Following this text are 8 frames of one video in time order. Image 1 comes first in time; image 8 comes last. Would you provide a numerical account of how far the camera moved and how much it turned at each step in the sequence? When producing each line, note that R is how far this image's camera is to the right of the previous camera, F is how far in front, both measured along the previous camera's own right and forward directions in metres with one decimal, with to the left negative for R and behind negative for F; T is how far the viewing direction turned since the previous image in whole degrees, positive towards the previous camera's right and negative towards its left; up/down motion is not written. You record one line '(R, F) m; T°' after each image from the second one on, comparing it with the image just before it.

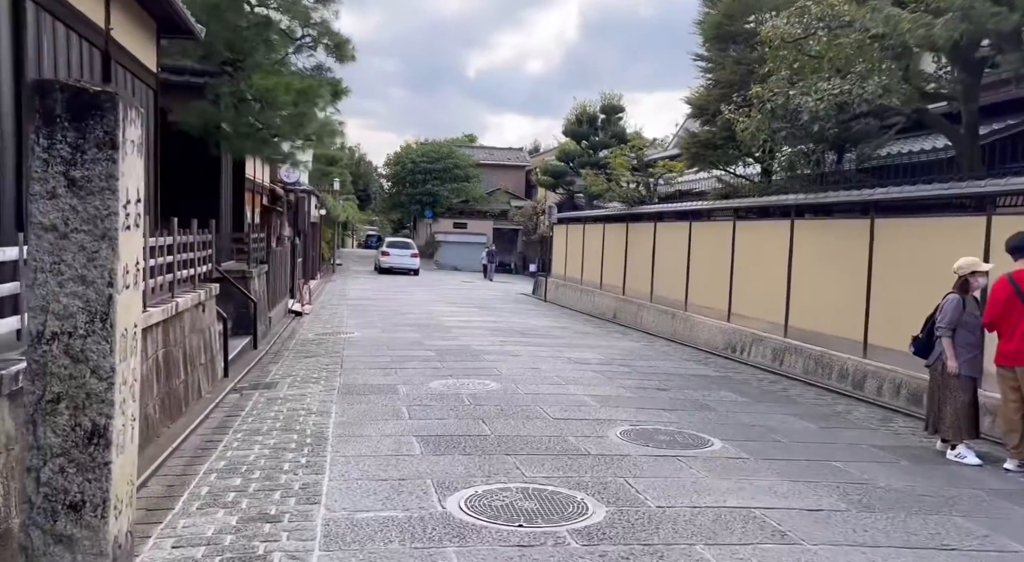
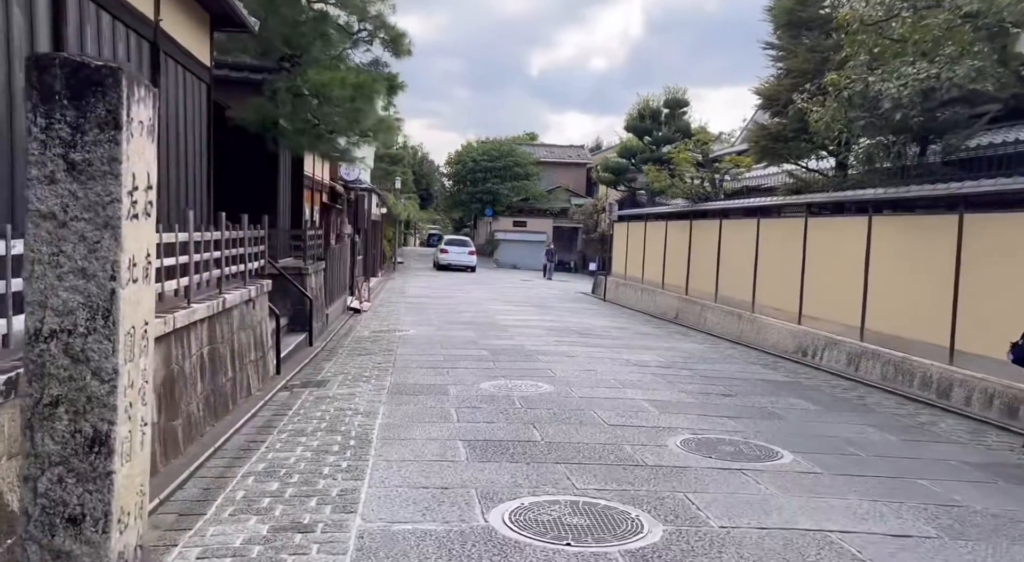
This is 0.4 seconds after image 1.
(+0.1, +0.4) m; -4°
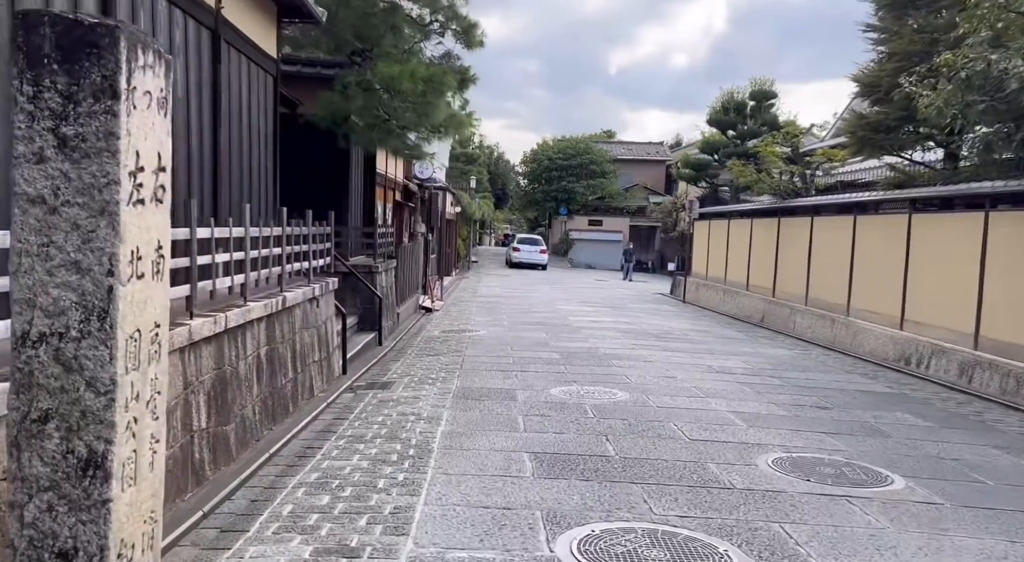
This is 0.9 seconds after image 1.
(0.0, +0.6) m; -5°
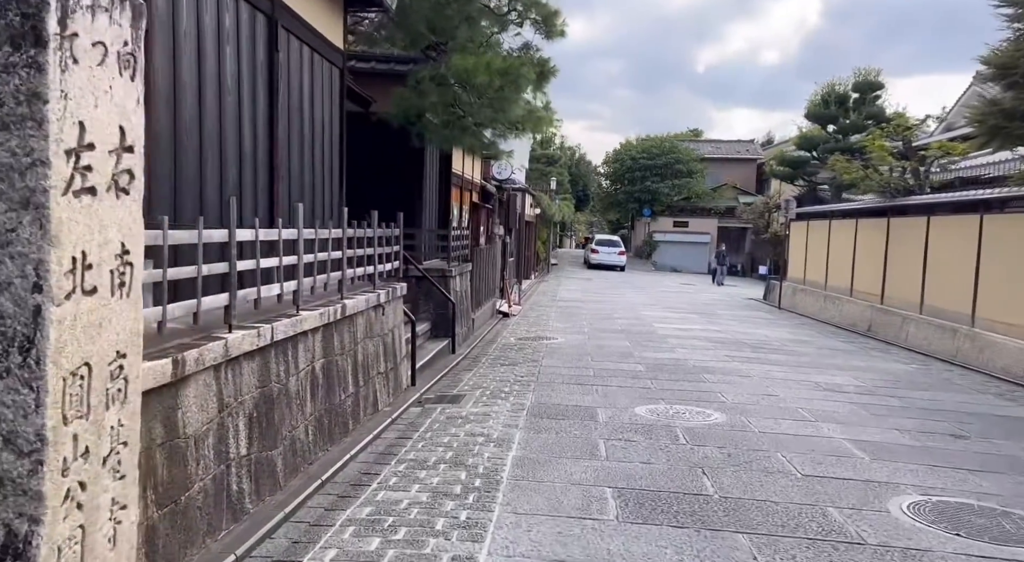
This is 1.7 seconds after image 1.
(0.0, +0.8) m; -5°
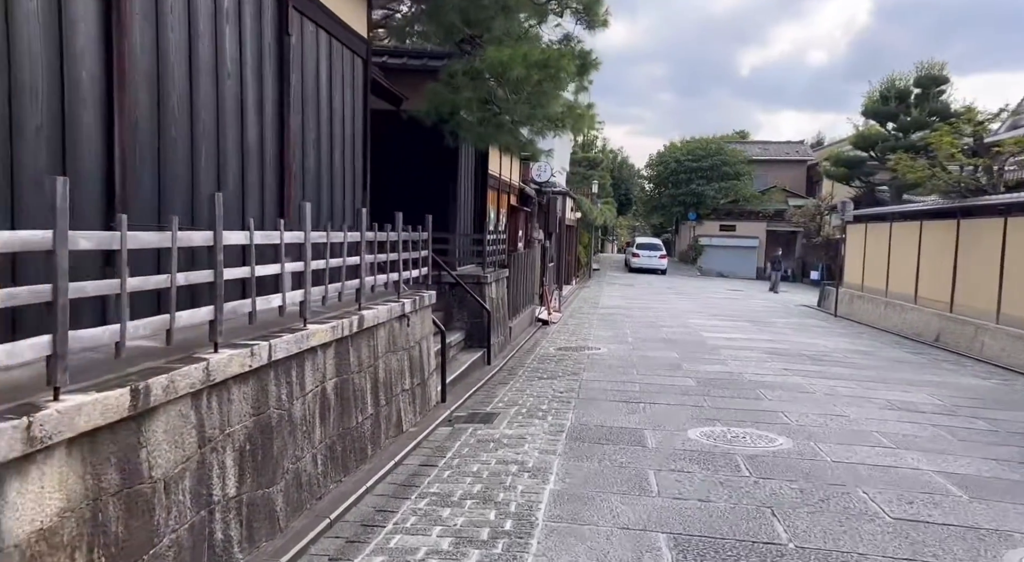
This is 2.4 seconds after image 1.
(0.0, +0.8) m; -3°
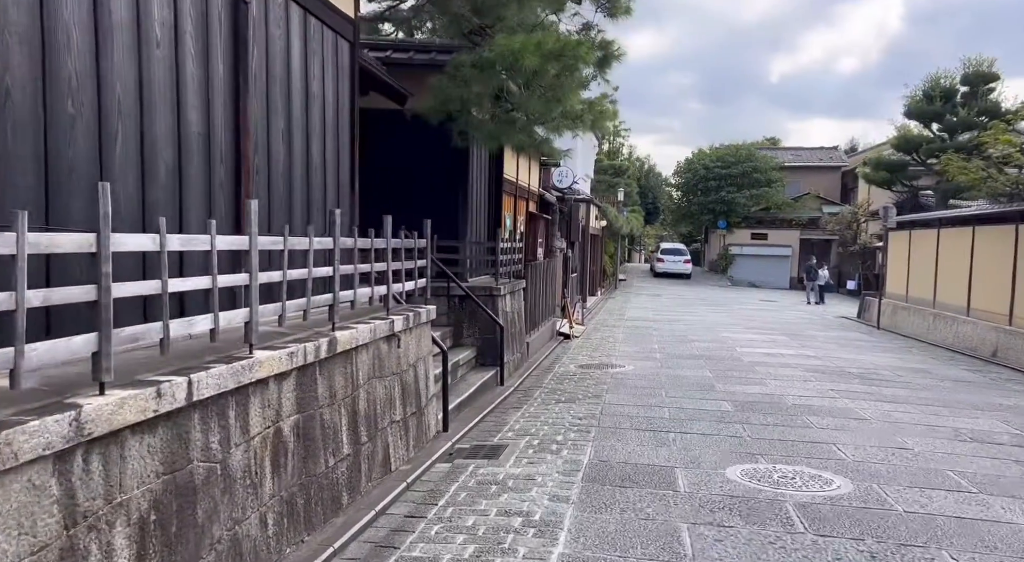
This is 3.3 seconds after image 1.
(+0.2, +1.1) m; -2°
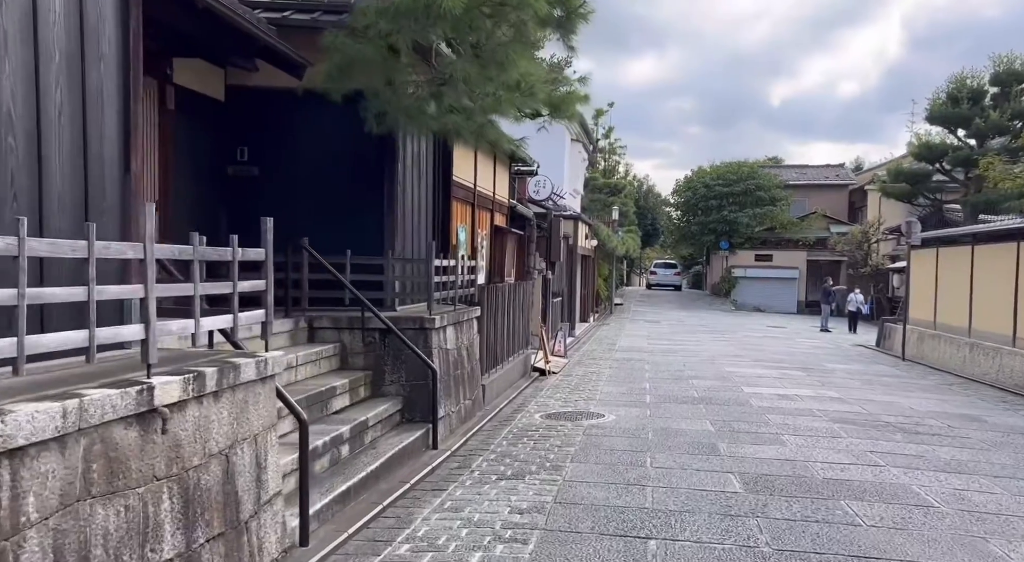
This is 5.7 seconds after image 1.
(+0.7, +2.9) m; 0°
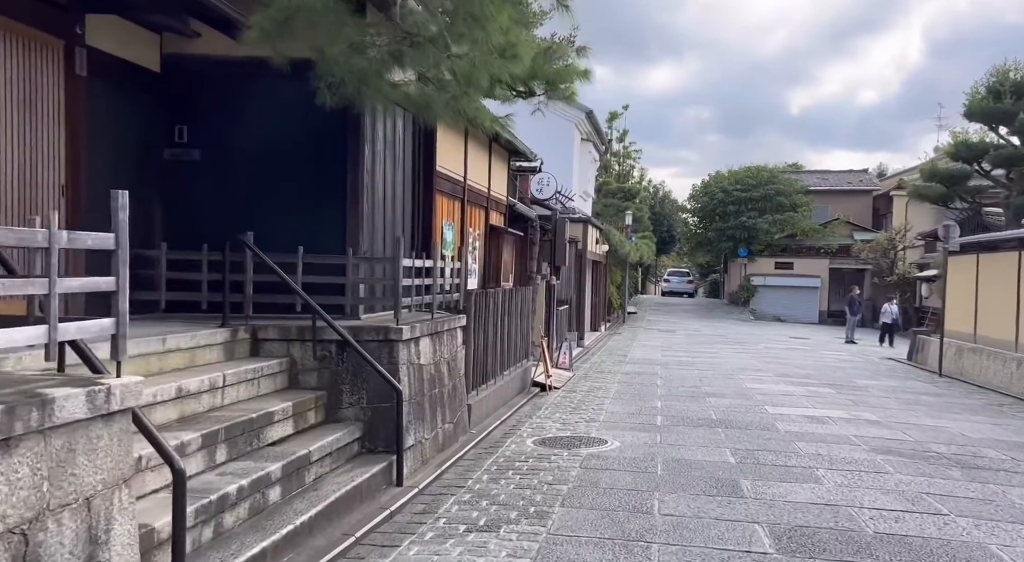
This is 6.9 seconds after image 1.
(+0.3, +1.5) m; -1°
